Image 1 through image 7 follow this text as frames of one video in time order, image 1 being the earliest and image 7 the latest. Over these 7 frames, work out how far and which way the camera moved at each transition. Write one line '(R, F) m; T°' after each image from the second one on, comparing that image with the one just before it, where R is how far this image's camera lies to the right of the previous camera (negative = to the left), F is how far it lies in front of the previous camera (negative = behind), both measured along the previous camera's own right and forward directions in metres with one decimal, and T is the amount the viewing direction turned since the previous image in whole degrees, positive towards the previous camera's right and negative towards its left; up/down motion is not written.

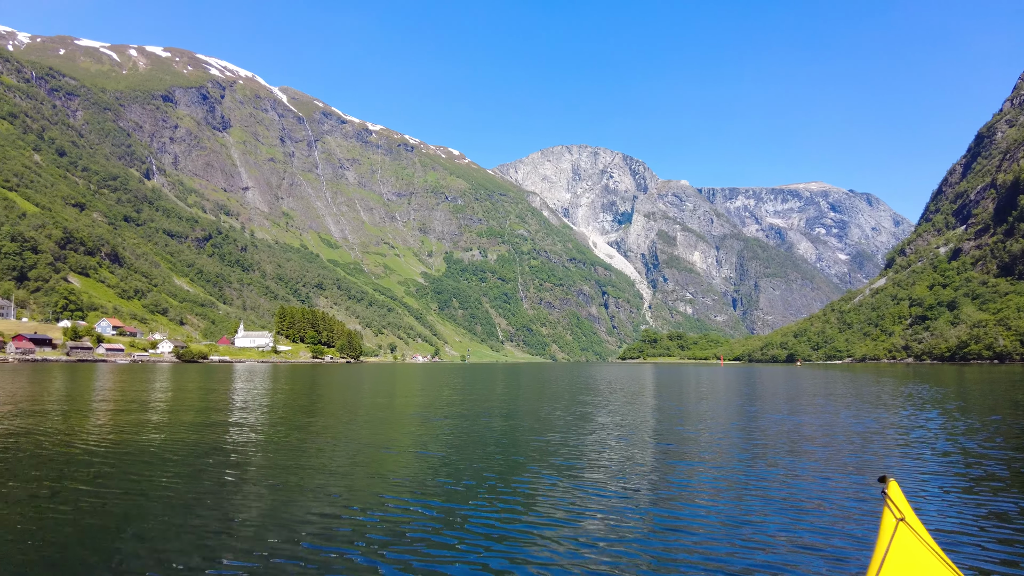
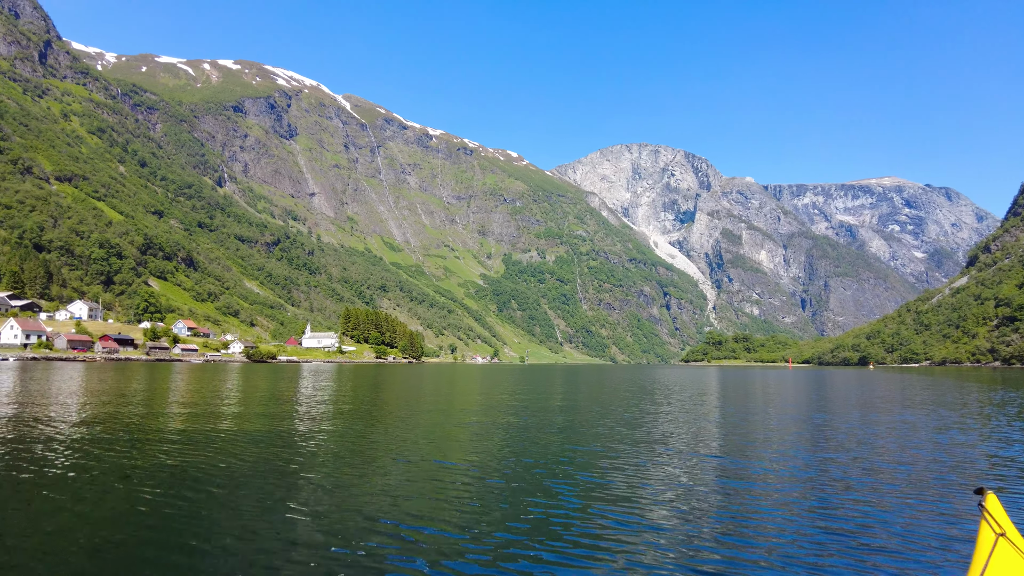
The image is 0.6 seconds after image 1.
(-0.2, +1.2) m; -5°
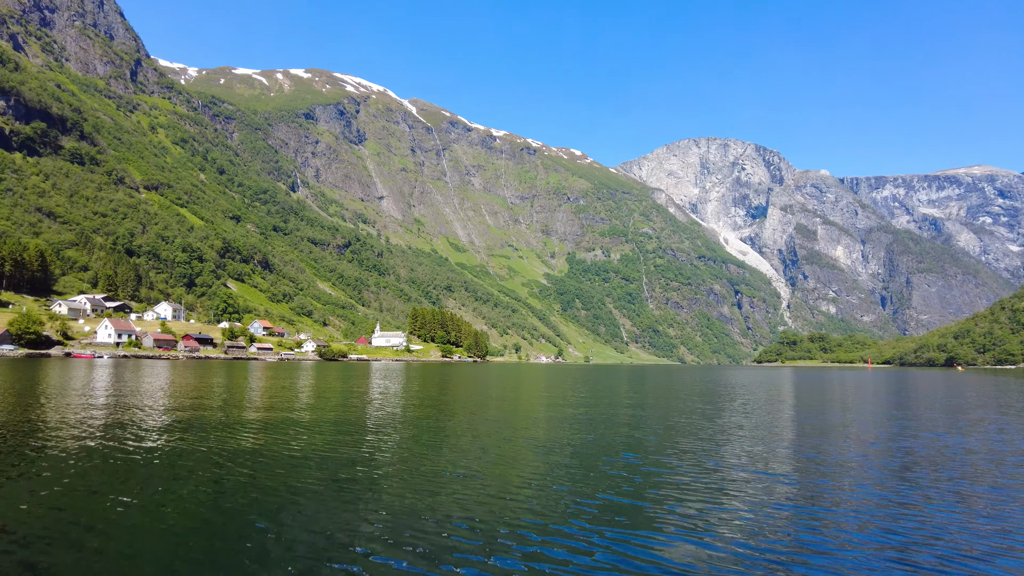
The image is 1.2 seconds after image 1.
(-0.1, +1.1) m; -6°
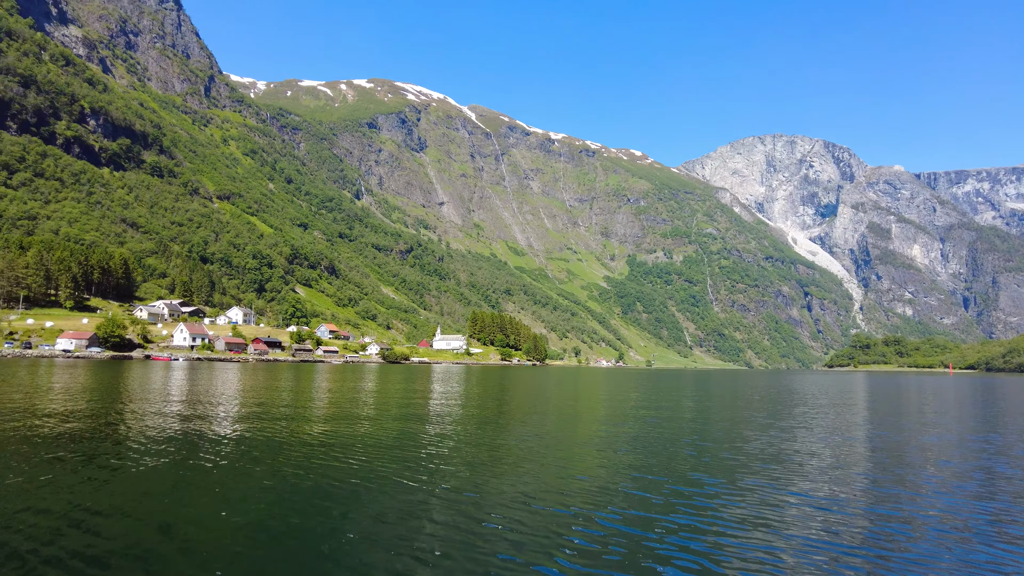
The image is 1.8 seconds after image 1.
(0.0, +0.7) m; -5°
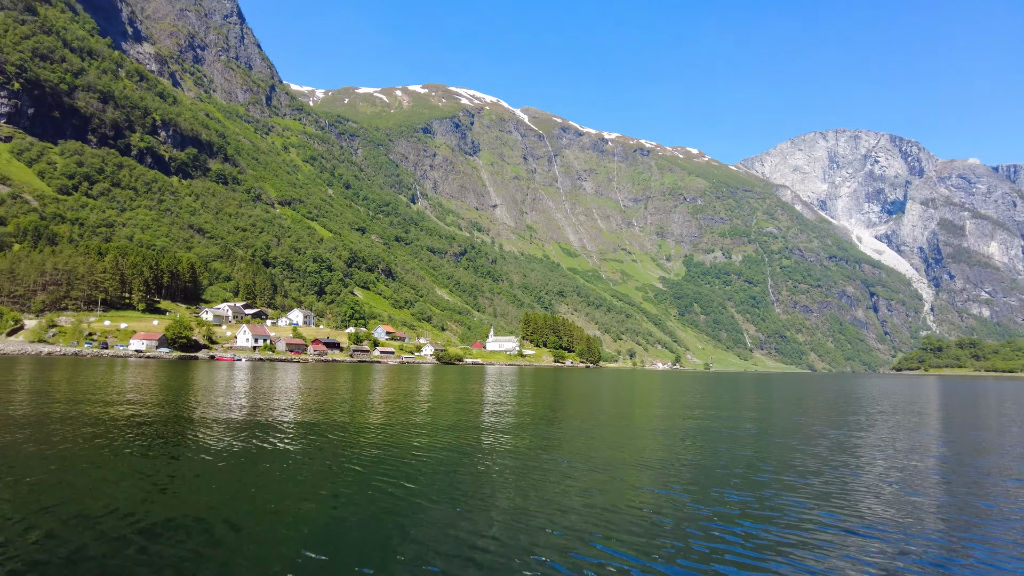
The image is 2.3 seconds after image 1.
(0.0, +0.5) m; -5°
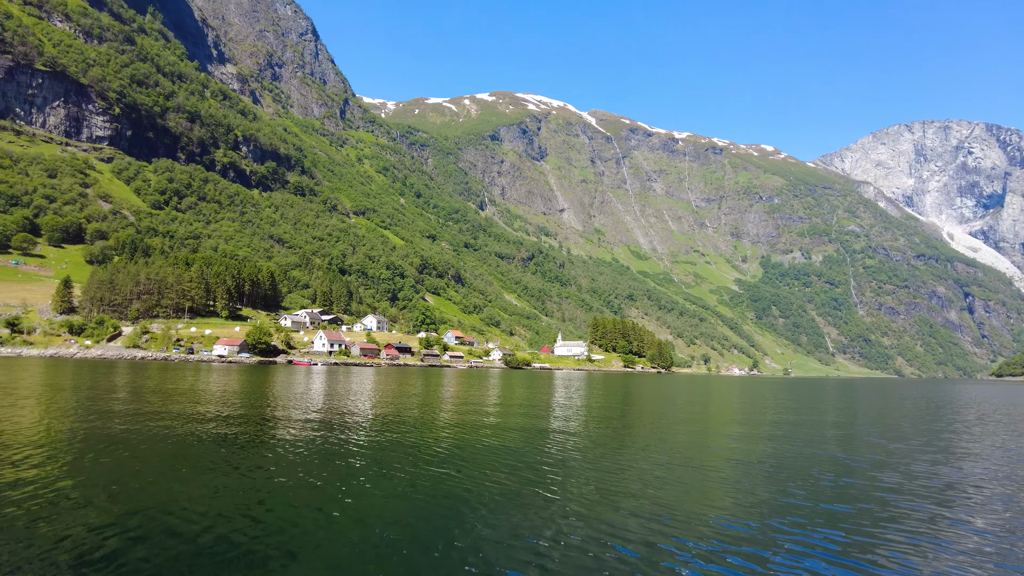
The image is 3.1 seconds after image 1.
(0.0, +0.8) m; -6°
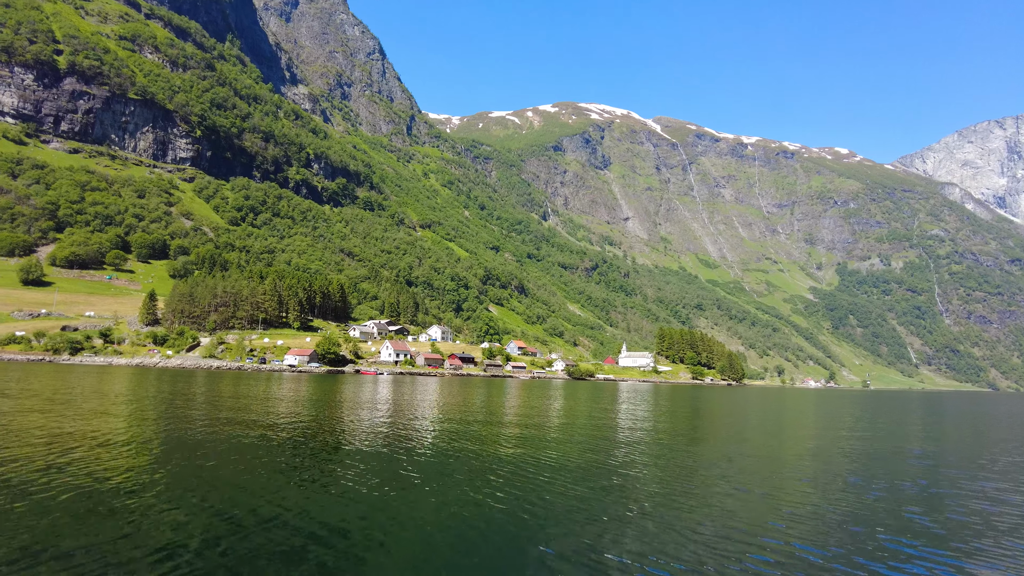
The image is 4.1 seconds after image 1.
(+0.2, +0.9) m; -6°
